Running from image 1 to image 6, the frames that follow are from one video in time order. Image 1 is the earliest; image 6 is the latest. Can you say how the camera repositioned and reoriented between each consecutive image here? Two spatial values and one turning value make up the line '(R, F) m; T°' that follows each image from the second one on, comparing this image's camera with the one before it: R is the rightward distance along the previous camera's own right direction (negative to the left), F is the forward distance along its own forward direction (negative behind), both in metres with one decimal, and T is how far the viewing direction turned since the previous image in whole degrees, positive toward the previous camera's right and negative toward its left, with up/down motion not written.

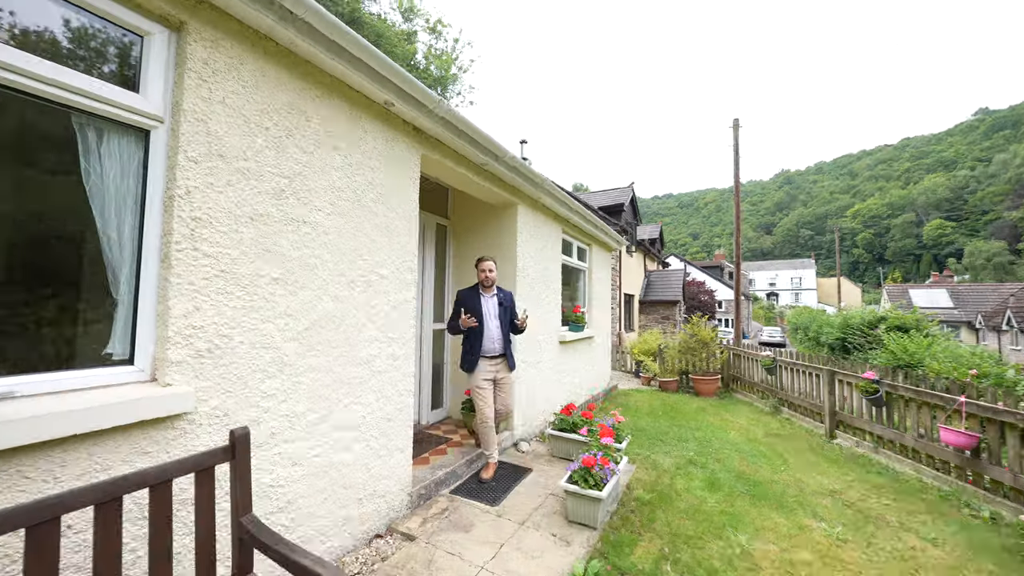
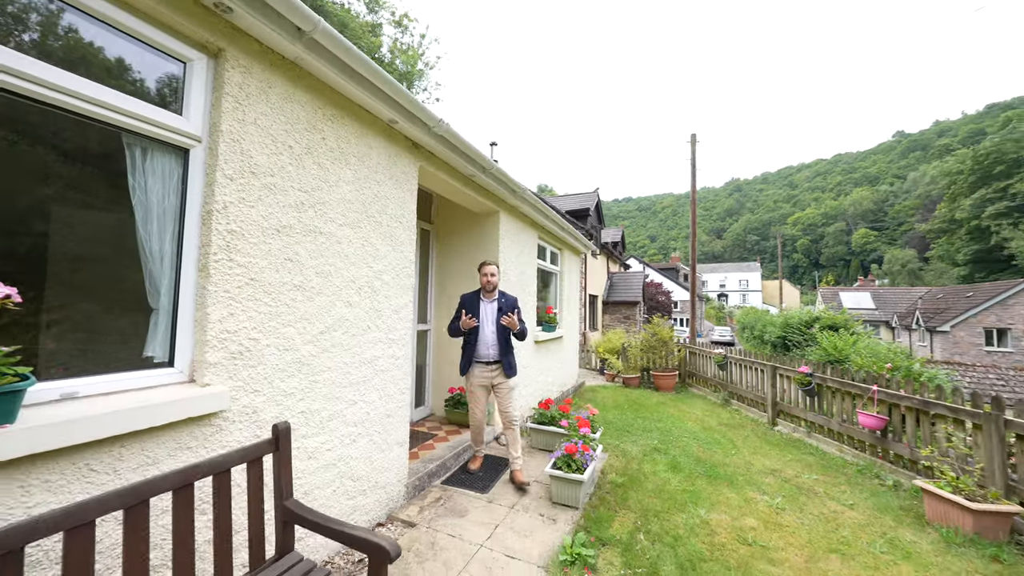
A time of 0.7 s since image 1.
(-0.2, -0.2) m; +5°
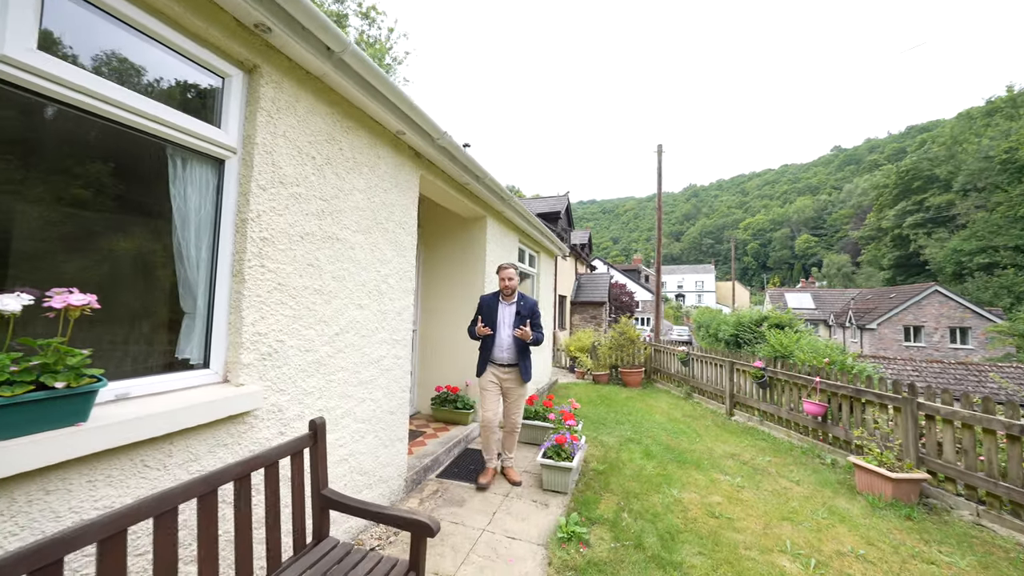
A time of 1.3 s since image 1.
(-0.2, -0.2) m; +5°
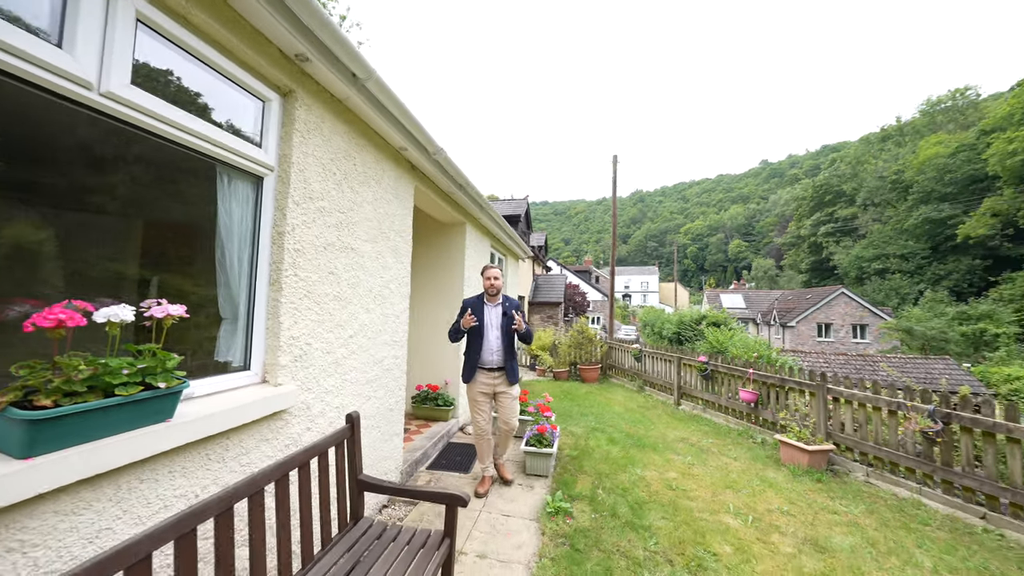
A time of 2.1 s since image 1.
(-0.3, -0.3) m; +7°
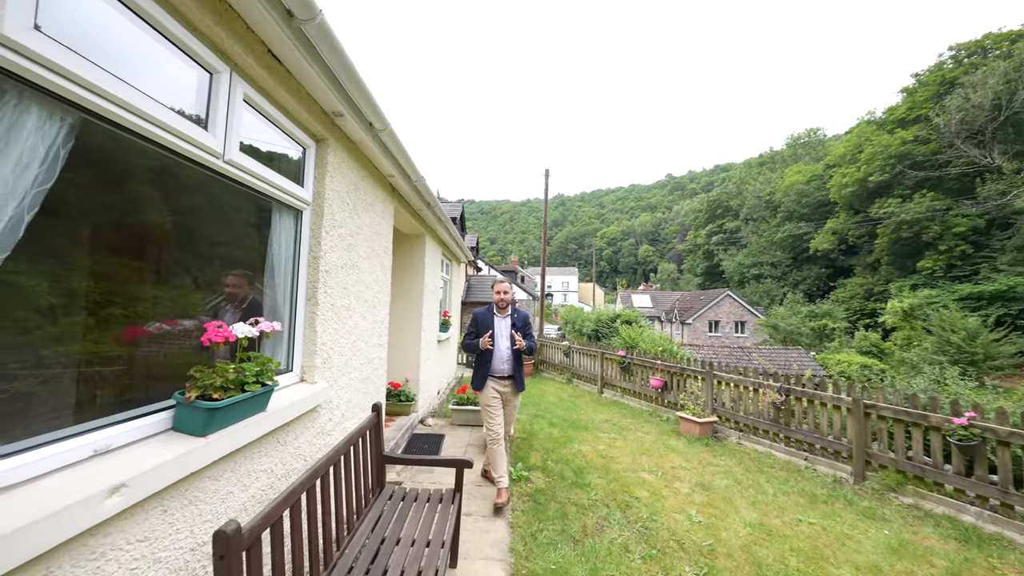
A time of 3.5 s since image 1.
(-0.4, -0.6) m; +11°
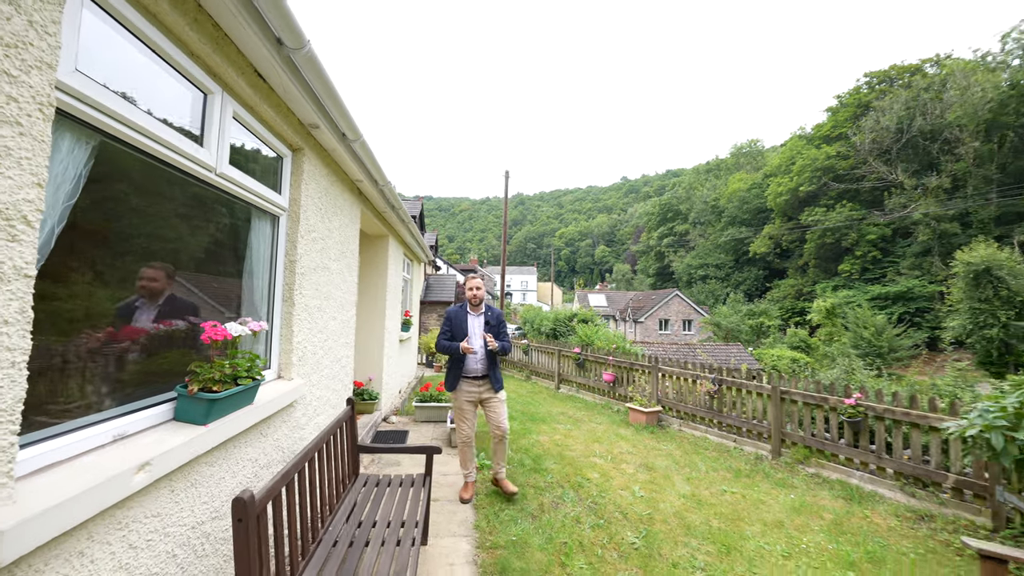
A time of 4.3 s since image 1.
(0.0, -0.3) m; +6°
